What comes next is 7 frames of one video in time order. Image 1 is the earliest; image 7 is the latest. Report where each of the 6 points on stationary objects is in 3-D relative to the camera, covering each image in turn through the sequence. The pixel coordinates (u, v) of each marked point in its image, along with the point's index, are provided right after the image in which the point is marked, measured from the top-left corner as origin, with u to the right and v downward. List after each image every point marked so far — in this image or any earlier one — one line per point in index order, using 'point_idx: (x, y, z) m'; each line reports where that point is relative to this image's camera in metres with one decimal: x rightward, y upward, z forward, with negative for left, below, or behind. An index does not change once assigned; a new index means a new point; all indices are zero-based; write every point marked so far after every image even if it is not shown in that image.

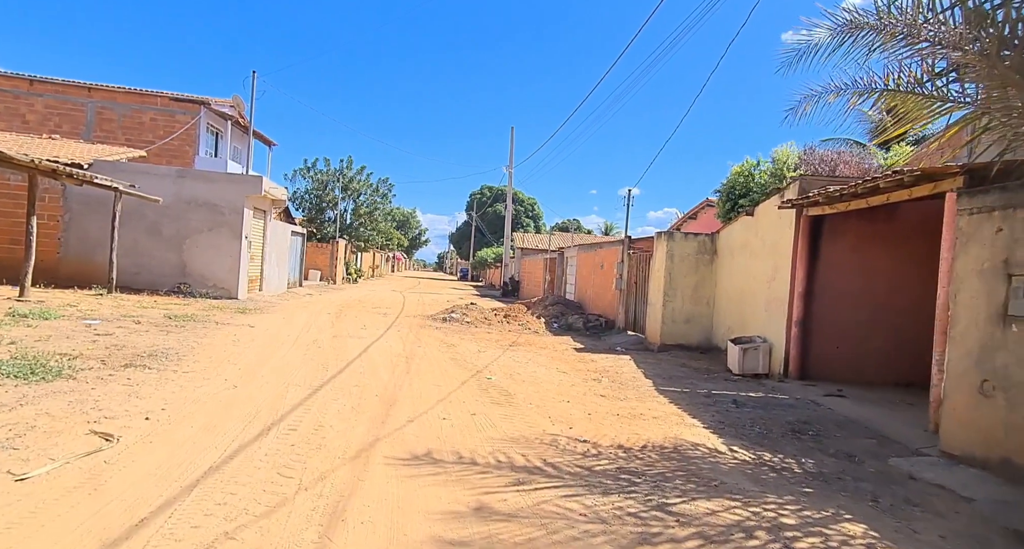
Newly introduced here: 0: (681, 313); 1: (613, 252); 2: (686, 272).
0: (+3.6, -0.8, +11.7) m
1: (+3.0, +0.7, +16.5) m
2: (+3.7, 0.0, +11.7) m
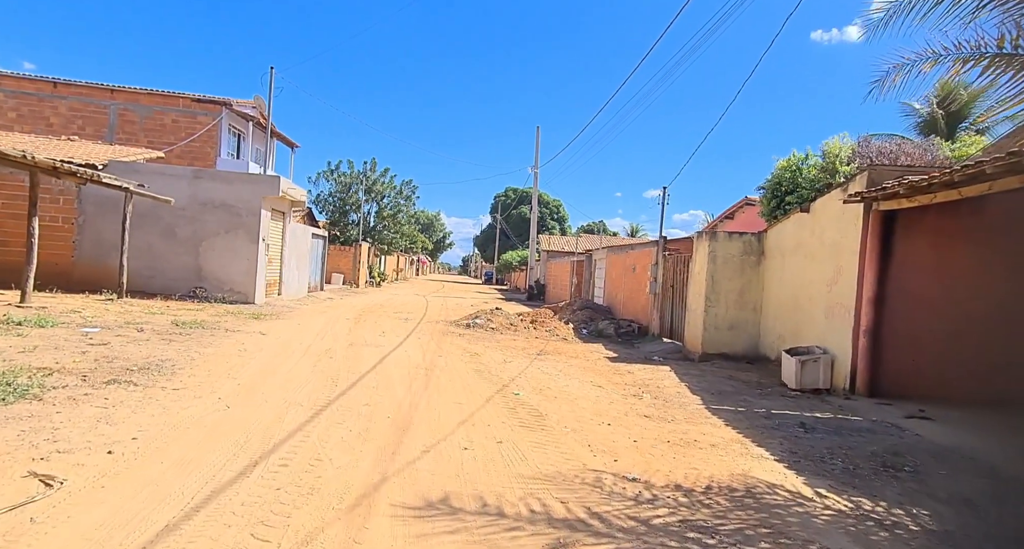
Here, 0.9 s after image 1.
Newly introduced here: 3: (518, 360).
0: (+4.1, -0.9, +10.7) m
1: (+3.8, +0.6, +15.5) m
2: (+4.3, 0.0, +10.7) m
3: (+0.1, -1.5, +9.5) m
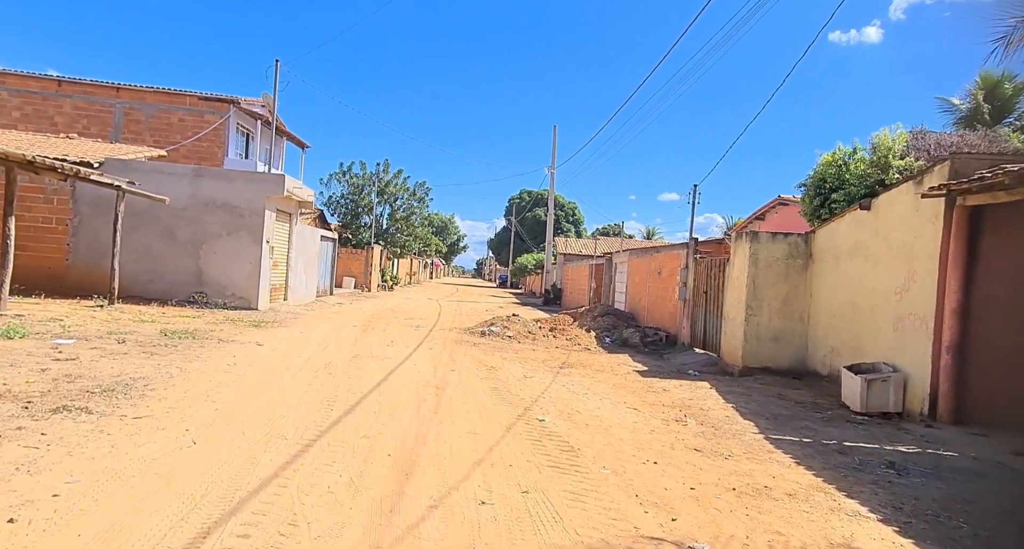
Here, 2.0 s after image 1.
0: (+4.5, -1.0, +9.6) m
1: (+4.2, +0.5, +14.5) m
2: (+4.6, -0.1, +9.6) m
3: (+0.4, -1.6, +8.6) m
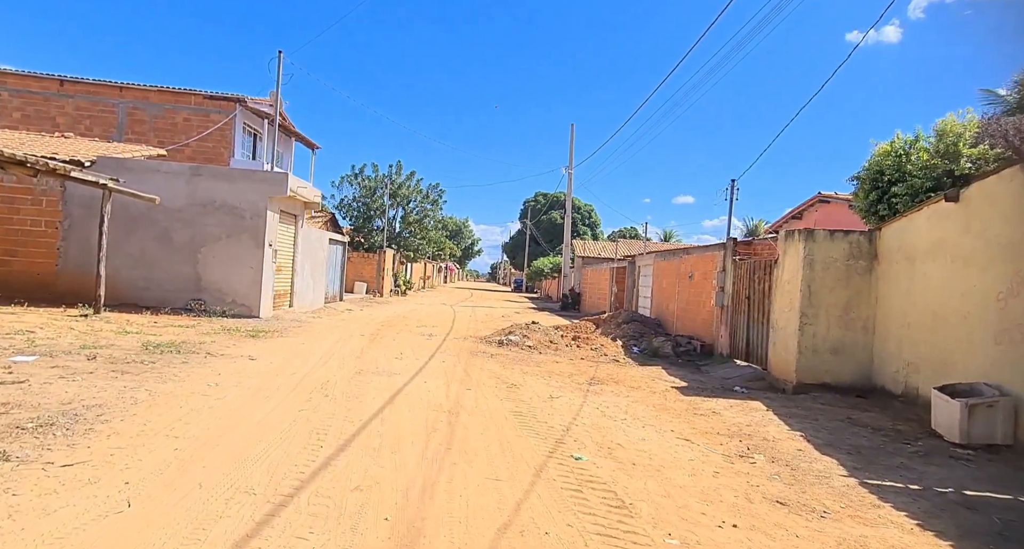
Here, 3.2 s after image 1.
0: (+4.8, -1.0, +8.4) m
1: (+4.7, +0.4, +13.3) m
2: (+5.0, -0.2, +8.4) m
3: (+0.7, -1.6, +7.5) m
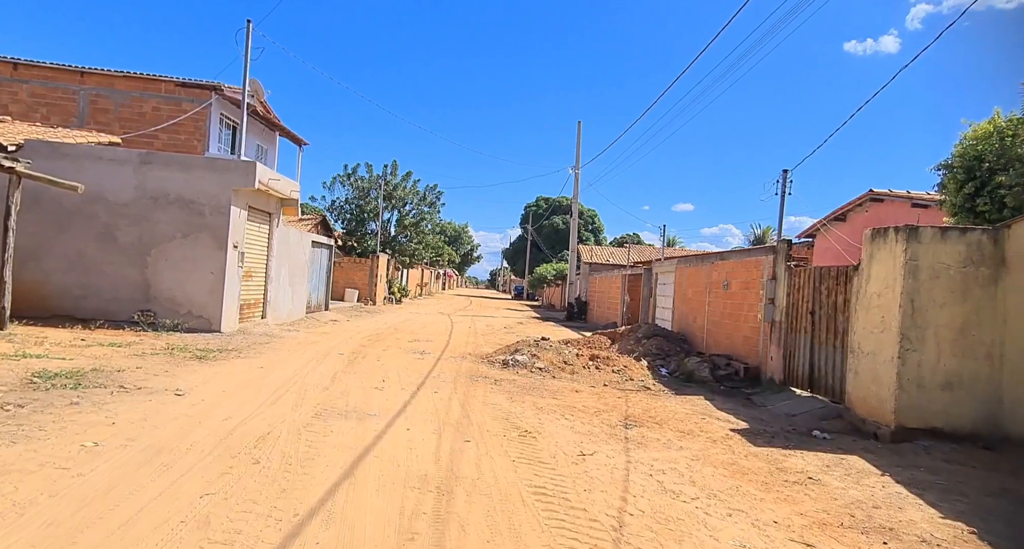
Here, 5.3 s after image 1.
0: (+5.0, -1.2, +6.4) m
1: (+4.9, +0.2, +11.3) m
2: (+5.1, -0.3, +6.4) m
3: (+0.9, -1.7, +5.5) m
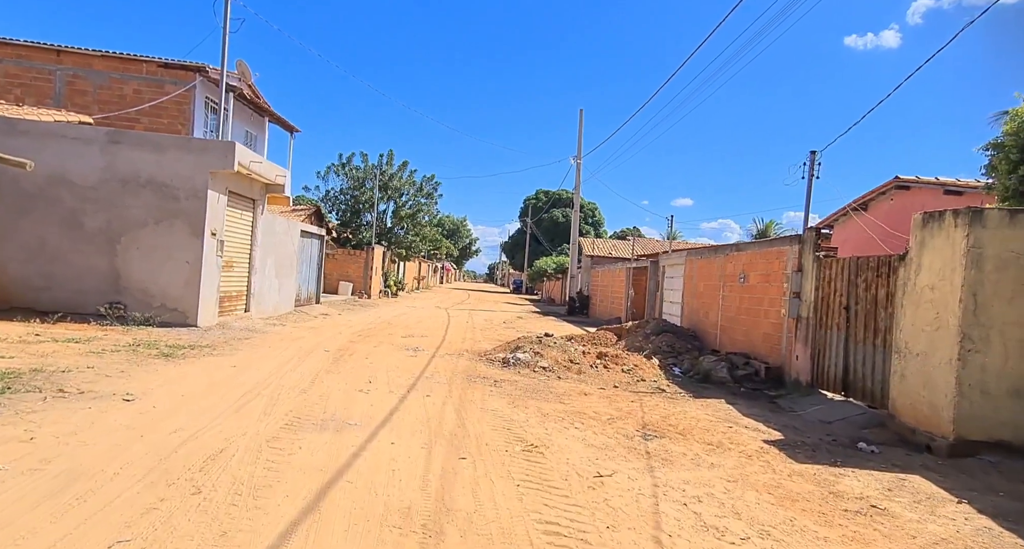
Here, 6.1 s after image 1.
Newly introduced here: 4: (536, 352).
0: (+5.0, -1.0, +5.6) m
1: (+4.9, +0.4, +10.5) m
2: (+5.1, -0.2, +5.6) m
3: (+0.9, -1.6, +4.6) m
4: (+0.4, -1.4, +10.1) m
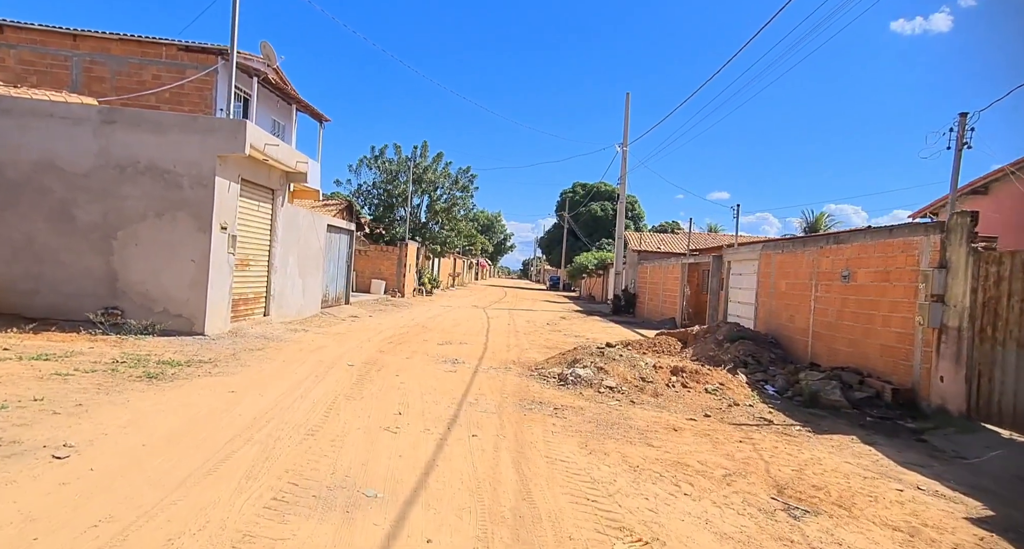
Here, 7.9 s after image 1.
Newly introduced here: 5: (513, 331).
0: (+5.6, -1.0, +3.5) m
1: (+5.8, +0.4, +8.4) m
2: (+5.7, -0.2, +3.6) m
3: (+1.5, -1.6, +2.9) m
4: (+1.3, -1.4, +8.4) m
5: (0.0, -1.5, +14.4) m
